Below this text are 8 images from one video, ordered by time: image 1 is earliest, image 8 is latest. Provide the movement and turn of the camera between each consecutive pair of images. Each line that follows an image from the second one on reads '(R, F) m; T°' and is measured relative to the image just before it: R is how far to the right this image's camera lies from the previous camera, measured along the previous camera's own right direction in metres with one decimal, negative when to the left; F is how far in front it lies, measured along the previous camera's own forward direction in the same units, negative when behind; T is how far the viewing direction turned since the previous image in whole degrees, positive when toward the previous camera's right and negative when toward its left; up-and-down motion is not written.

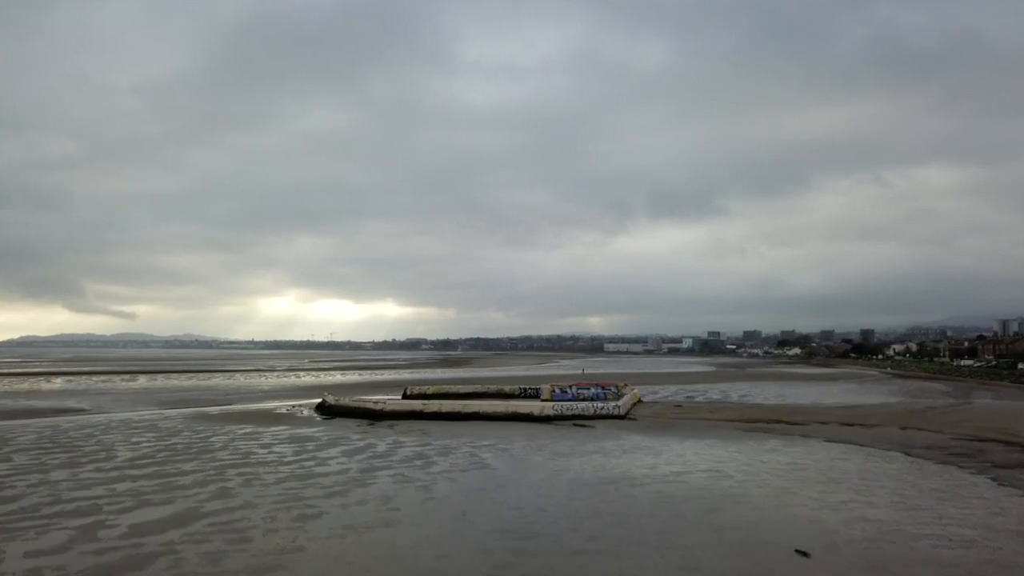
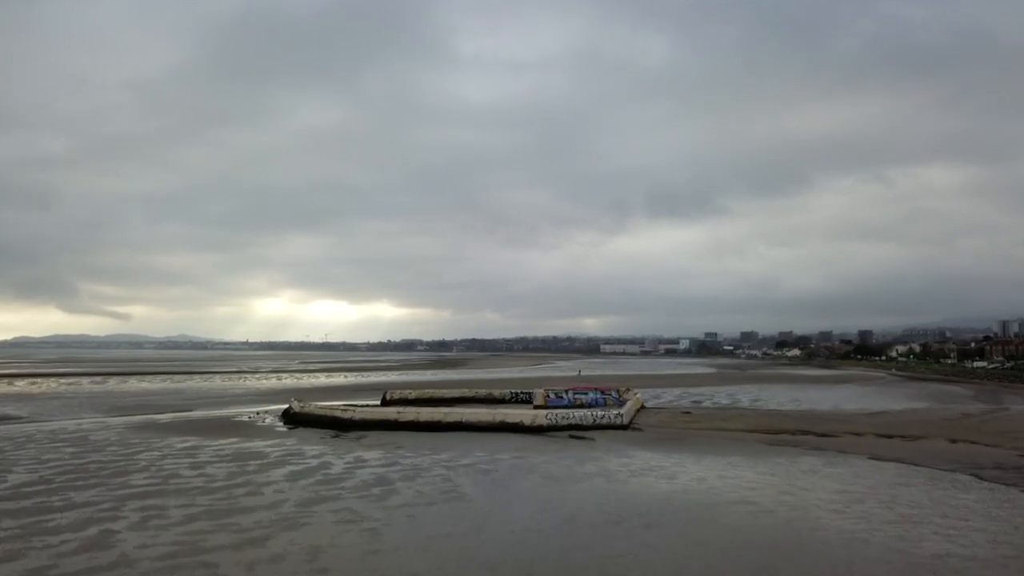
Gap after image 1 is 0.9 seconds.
(+0.3, +2.9) m; 0°
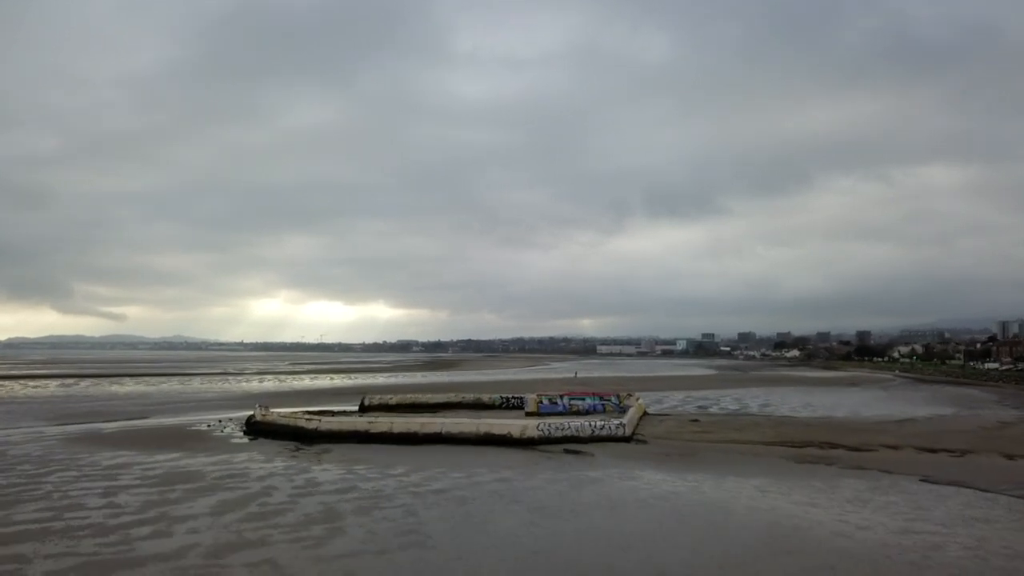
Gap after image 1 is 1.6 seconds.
(+0.3, +2.4) m; 0°
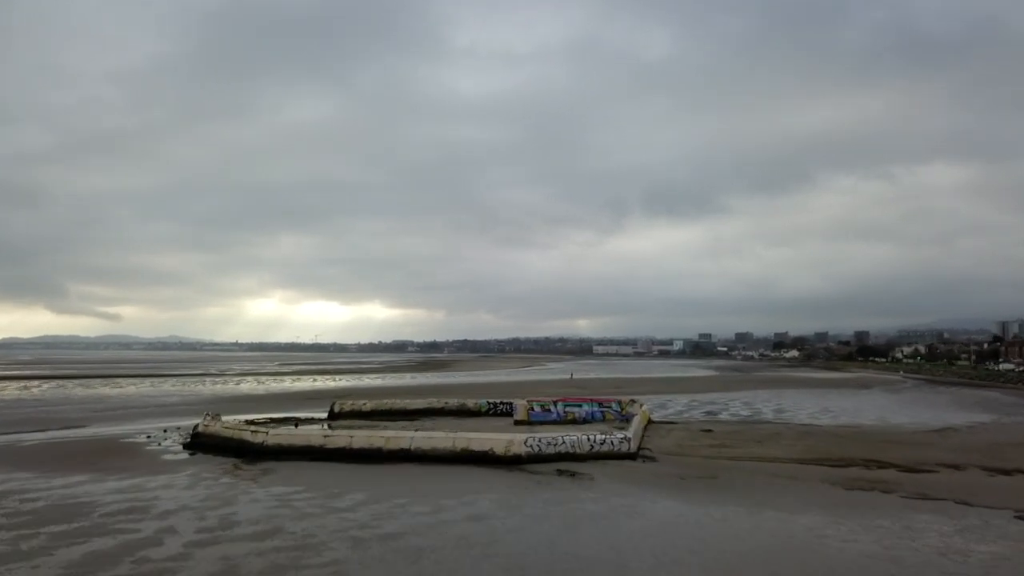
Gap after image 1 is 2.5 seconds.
(+0.3, +2.8) m; 0°
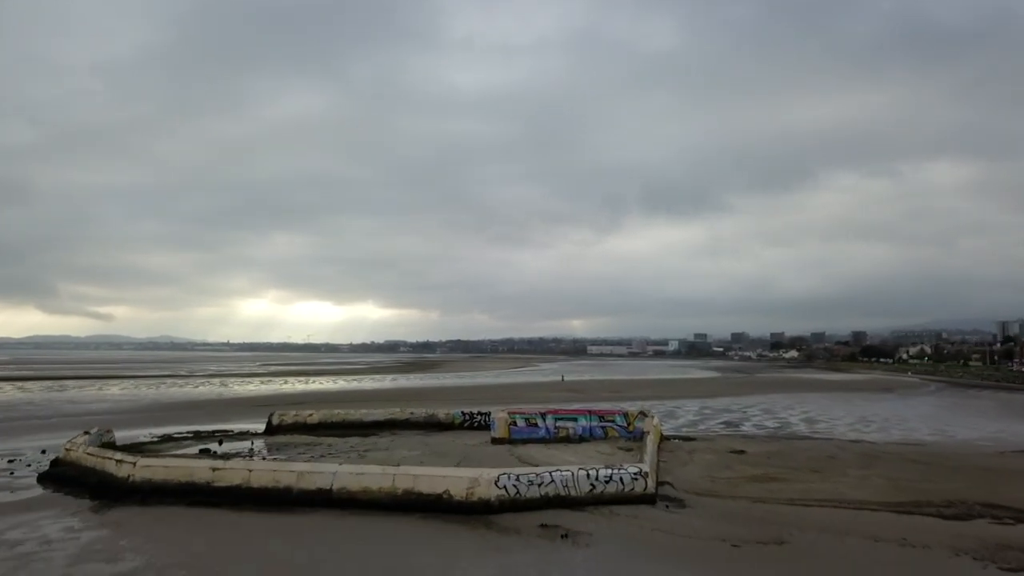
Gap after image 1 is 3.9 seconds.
(+0.4, +4.4) m; +1°
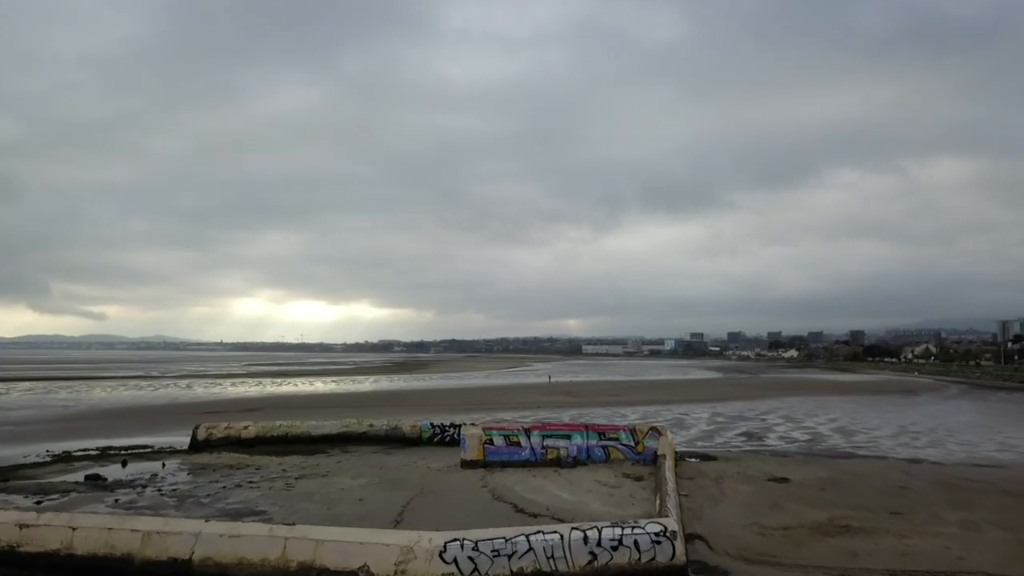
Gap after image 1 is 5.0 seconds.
(+0.4, +3.5) m; 0°
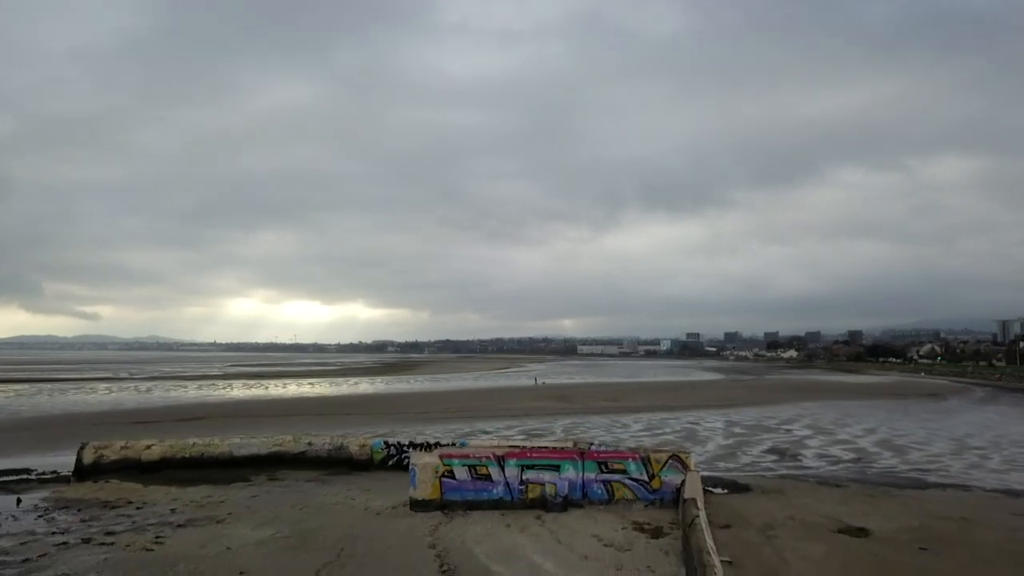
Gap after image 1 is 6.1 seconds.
(+0.4, +3.5) m; 0°
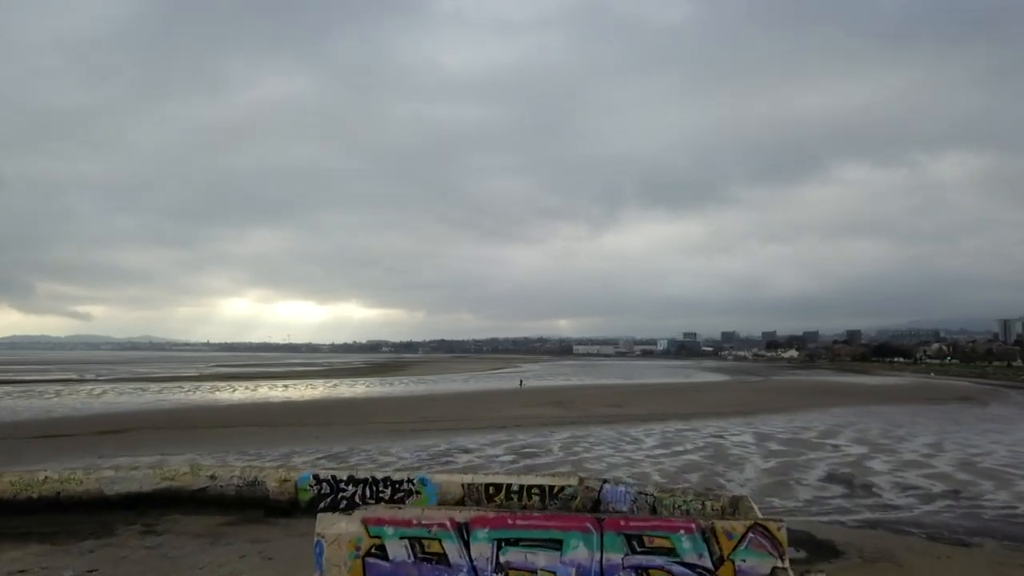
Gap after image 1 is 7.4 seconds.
(+0.2, +3.7) m; 0°
